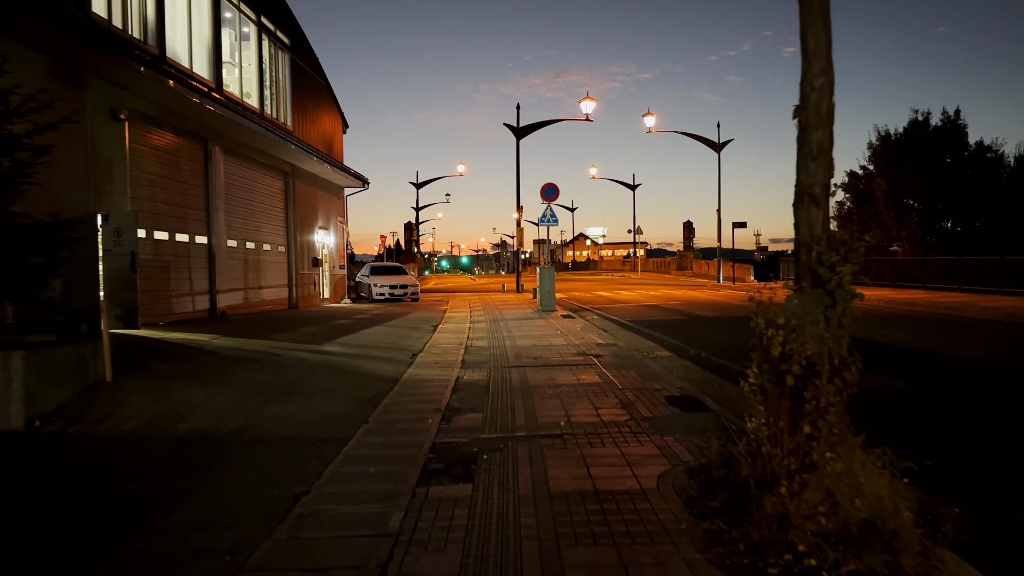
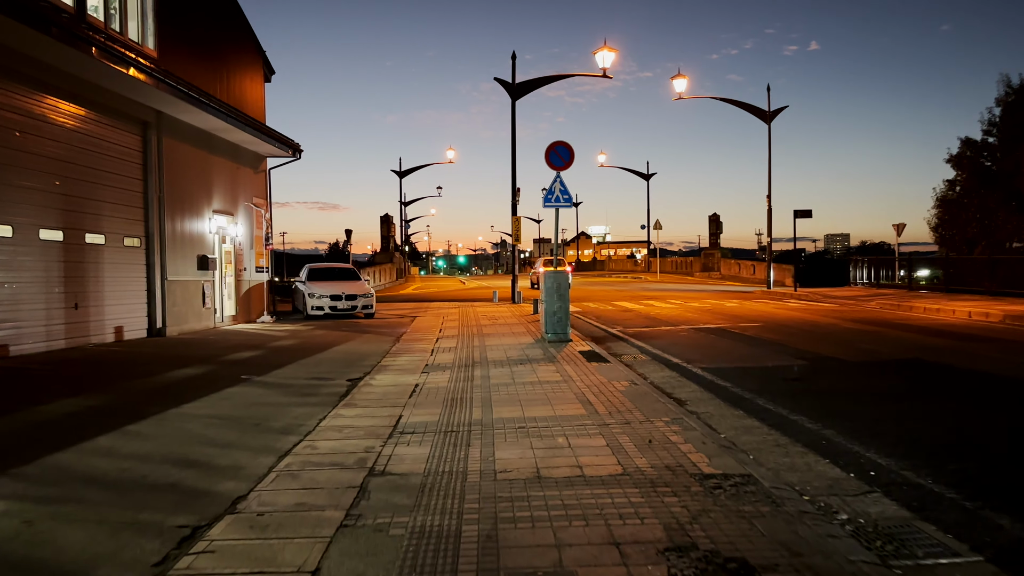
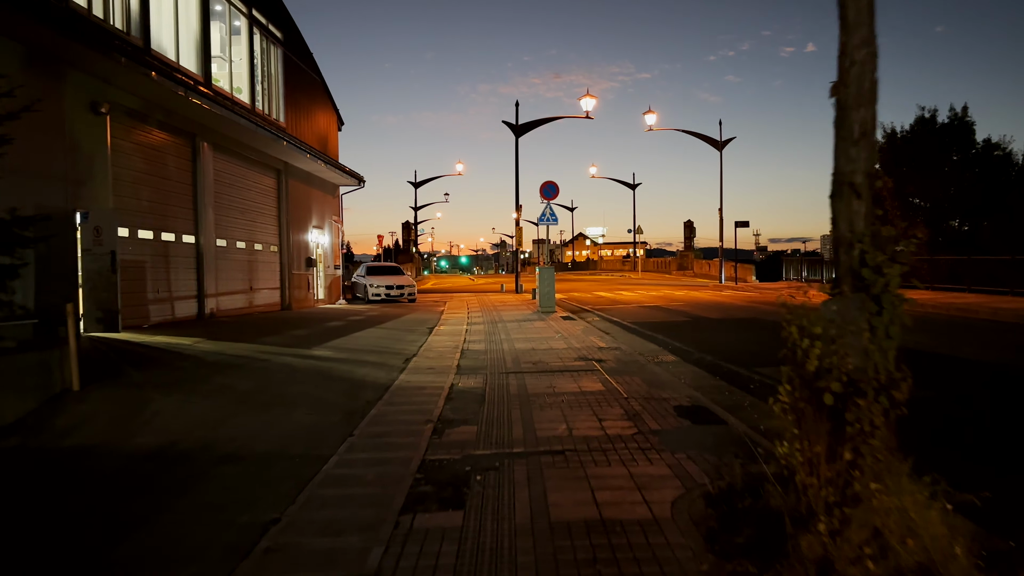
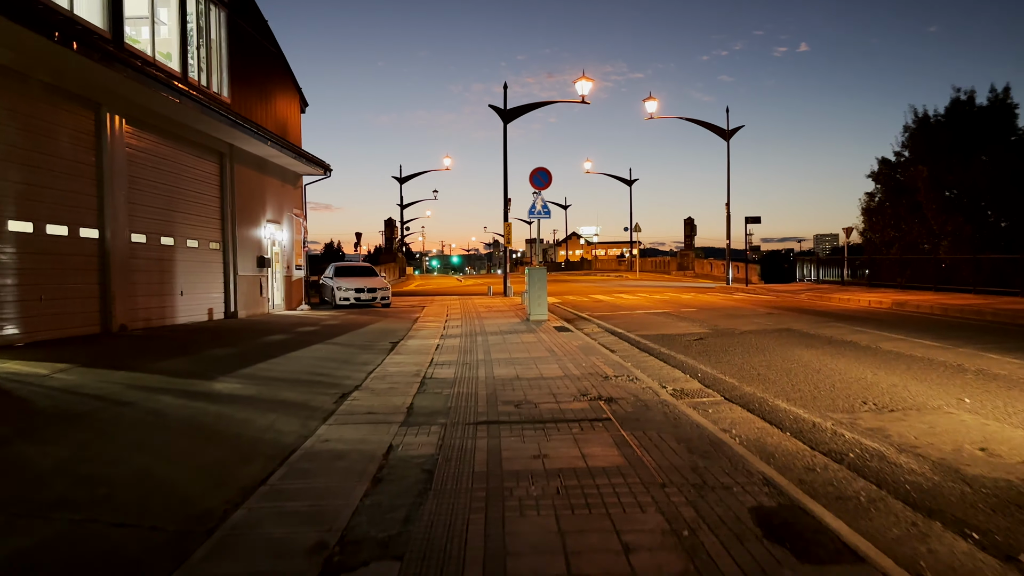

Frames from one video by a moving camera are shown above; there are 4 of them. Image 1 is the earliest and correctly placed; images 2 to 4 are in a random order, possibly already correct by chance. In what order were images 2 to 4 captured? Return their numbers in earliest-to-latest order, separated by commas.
3, 4, 2
